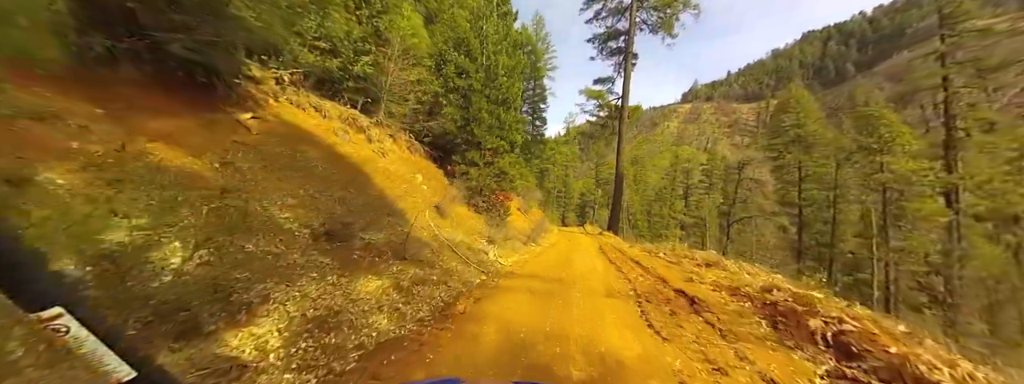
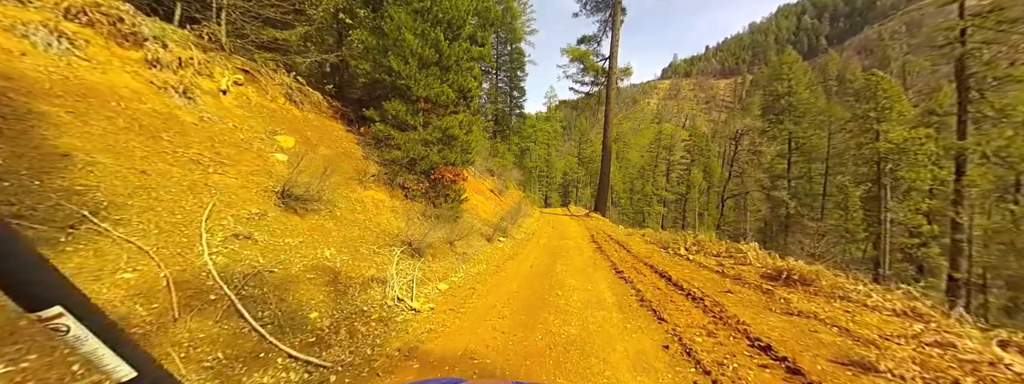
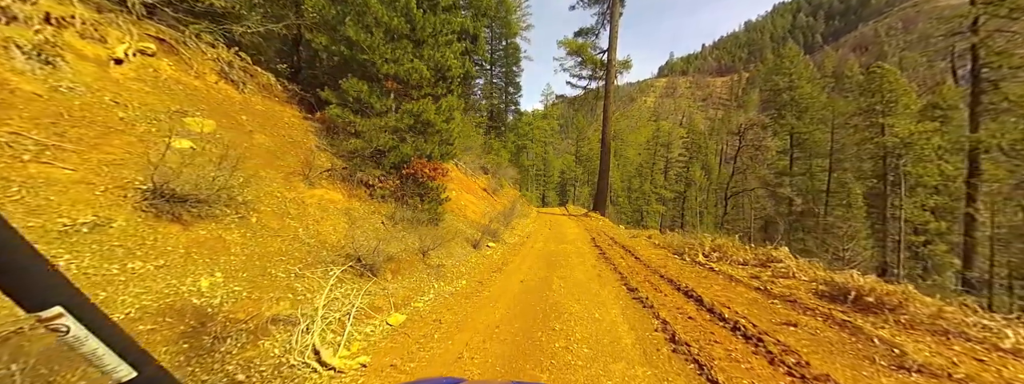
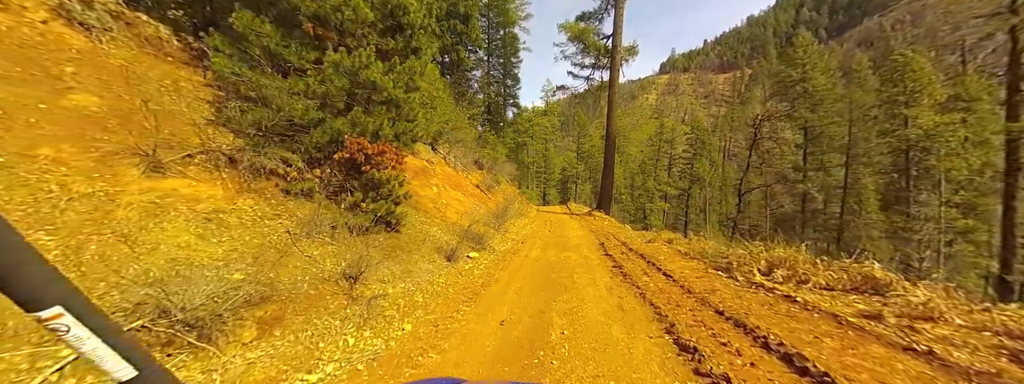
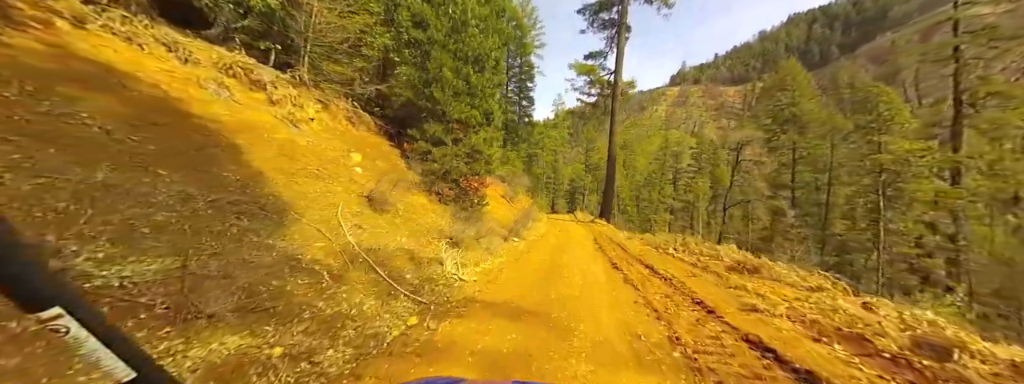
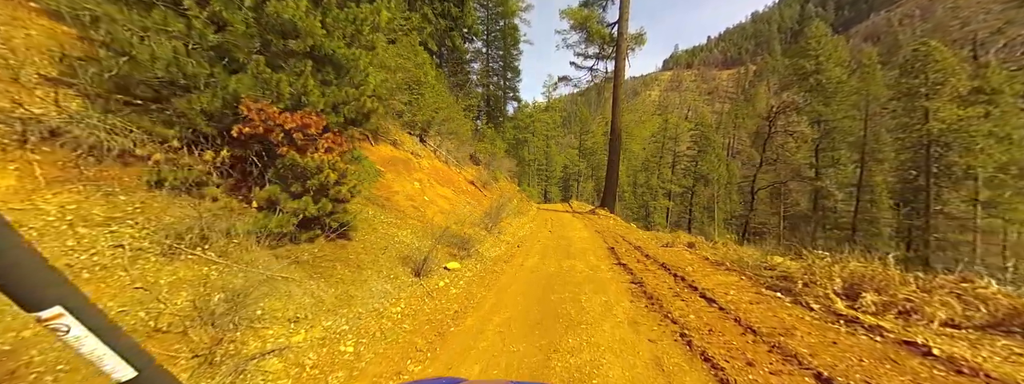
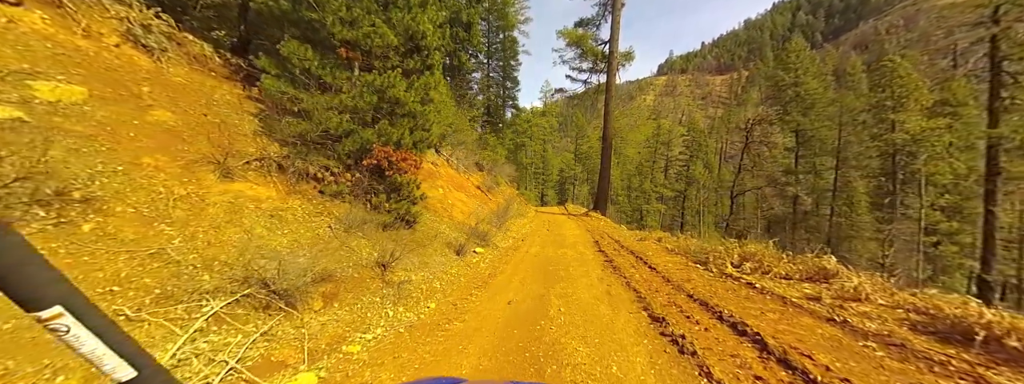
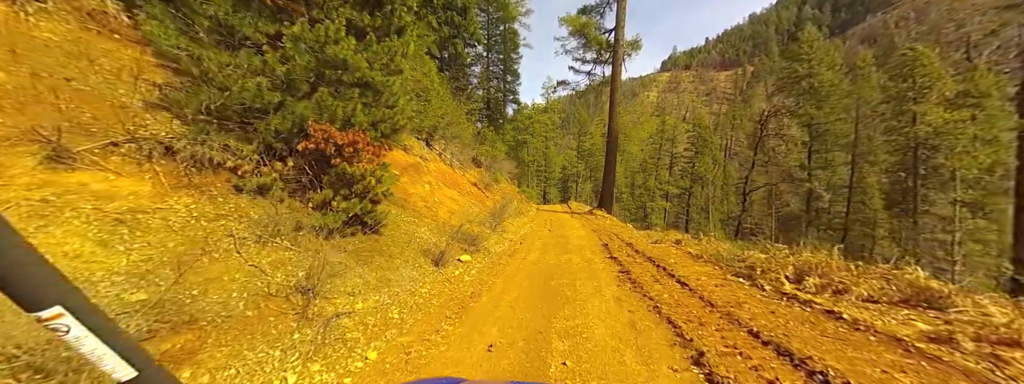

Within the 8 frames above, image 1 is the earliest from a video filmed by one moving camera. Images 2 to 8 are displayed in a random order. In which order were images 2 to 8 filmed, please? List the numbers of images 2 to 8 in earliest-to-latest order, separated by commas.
5, 2, 3, 7, 4, 8, 6
